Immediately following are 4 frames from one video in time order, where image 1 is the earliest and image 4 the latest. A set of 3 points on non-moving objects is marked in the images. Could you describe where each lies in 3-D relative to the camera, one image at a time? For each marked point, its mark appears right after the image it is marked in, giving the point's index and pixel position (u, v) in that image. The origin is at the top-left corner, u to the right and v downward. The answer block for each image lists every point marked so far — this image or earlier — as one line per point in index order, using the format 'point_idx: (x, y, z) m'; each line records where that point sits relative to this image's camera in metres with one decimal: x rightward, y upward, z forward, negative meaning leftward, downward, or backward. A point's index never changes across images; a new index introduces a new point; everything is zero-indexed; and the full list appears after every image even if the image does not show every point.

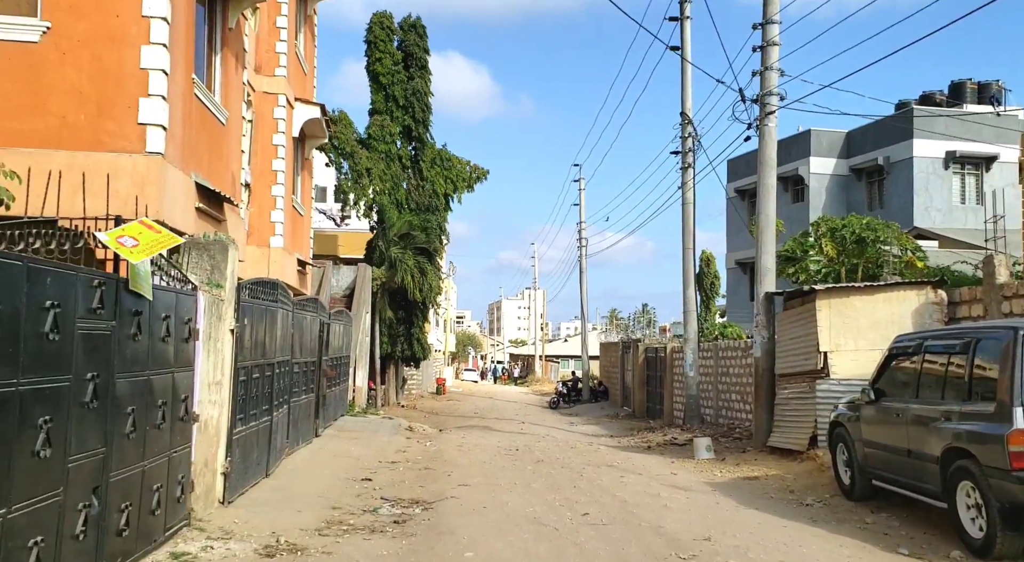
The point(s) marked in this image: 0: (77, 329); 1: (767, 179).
0: (-2.6, -0.3, +5.1) m
1: (+4.3, +1.8, +14.3) m
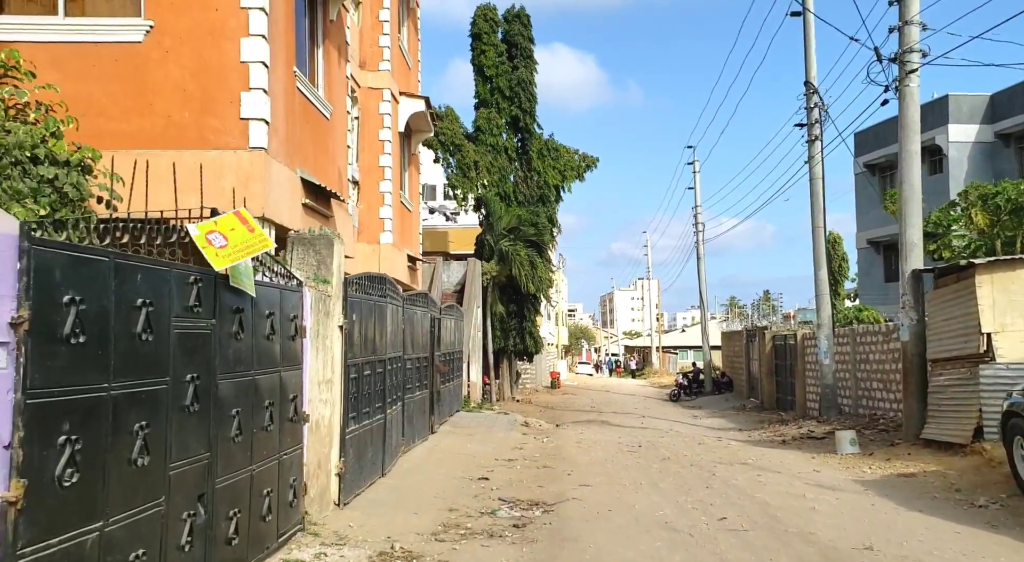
0: (-1.9, -0.3, +4.8) m
1: (+6.0, +2.1, +13.0) m
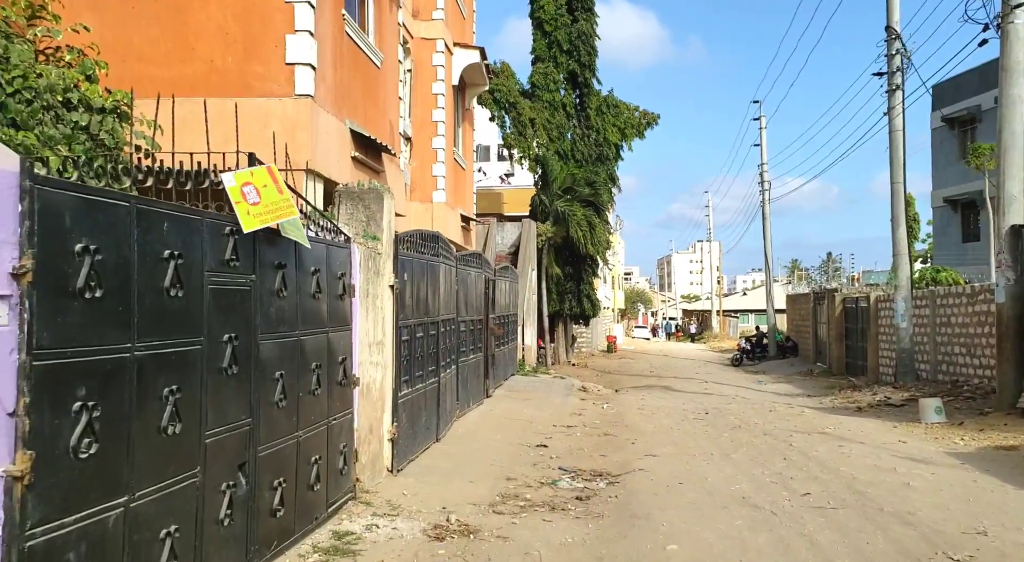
0: (-1.6, 0.0, +4.4) m
1: (+6.9, +2.7, +11.9) m
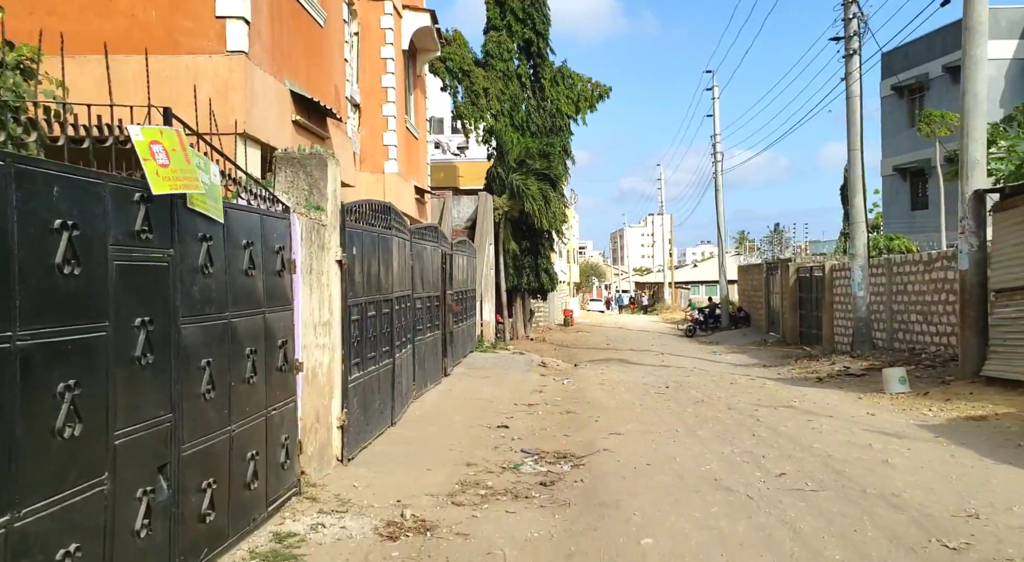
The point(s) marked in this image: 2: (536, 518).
0: (-1.8, +0.1, +3.8) m
1: (+6.2, +3.2, +11.6) m
2: (+0.2, -1.6, +5.8) m
